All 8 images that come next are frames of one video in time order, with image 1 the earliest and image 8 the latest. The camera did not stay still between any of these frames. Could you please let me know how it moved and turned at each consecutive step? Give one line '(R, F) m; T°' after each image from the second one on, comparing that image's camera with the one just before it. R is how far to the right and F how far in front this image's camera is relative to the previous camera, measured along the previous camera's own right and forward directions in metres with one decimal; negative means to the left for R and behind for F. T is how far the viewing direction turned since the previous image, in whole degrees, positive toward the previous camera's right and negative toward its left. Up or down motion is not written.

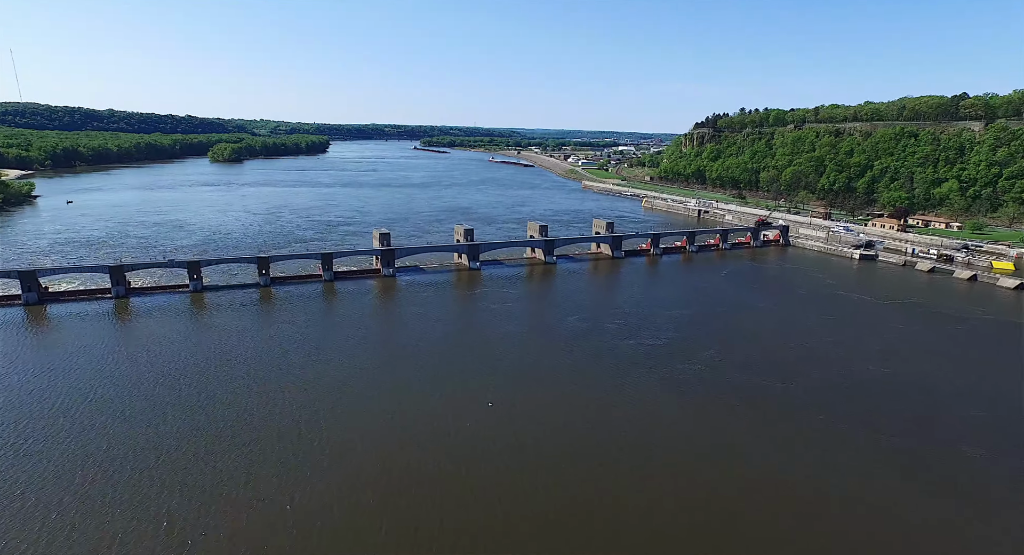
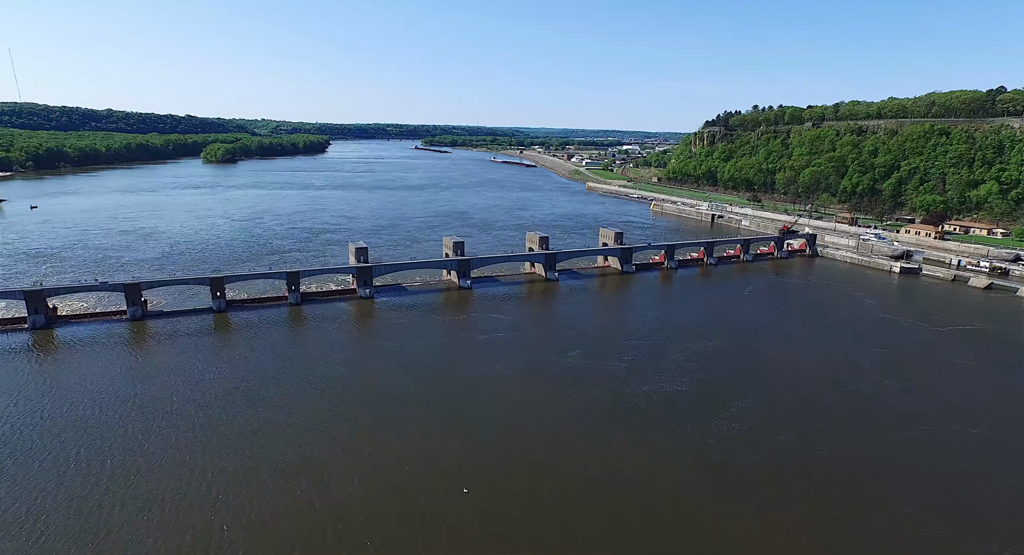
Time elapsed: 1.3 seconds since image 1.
(+0.3, +3.4) m; 0°
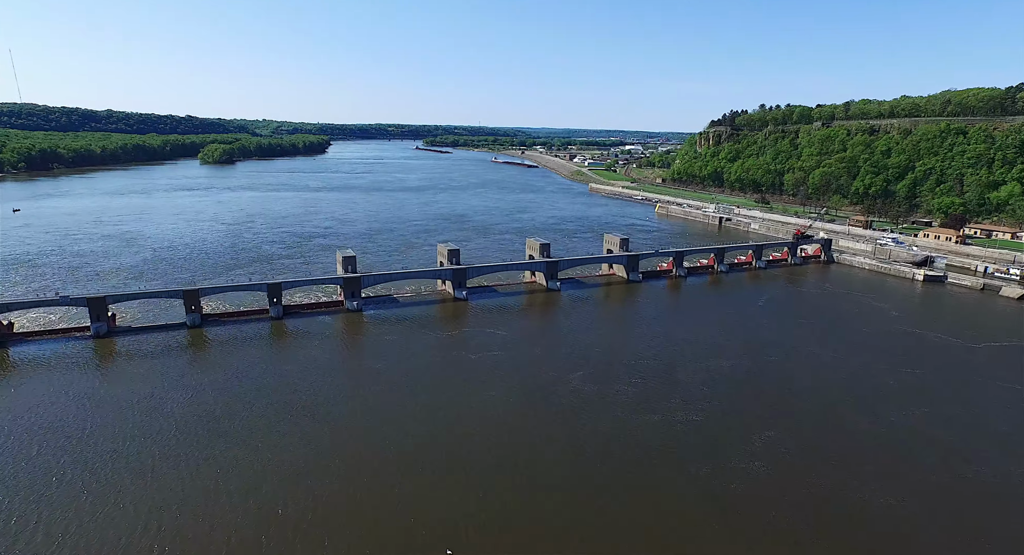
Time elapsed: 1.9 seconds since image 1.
(+0.1, +1.6) m; 0°
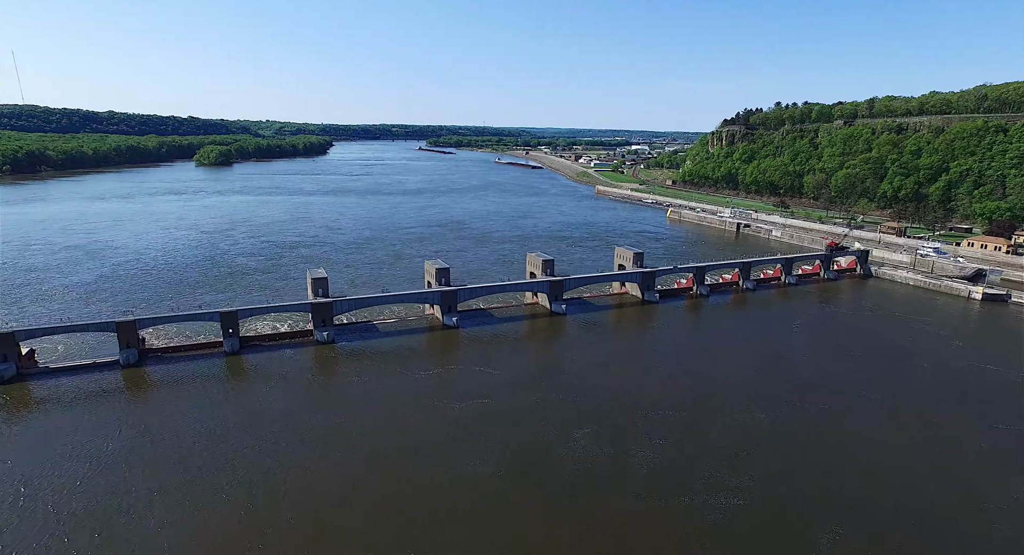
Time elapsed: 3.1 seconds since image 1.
(+0.3, +3.2) m; -1°
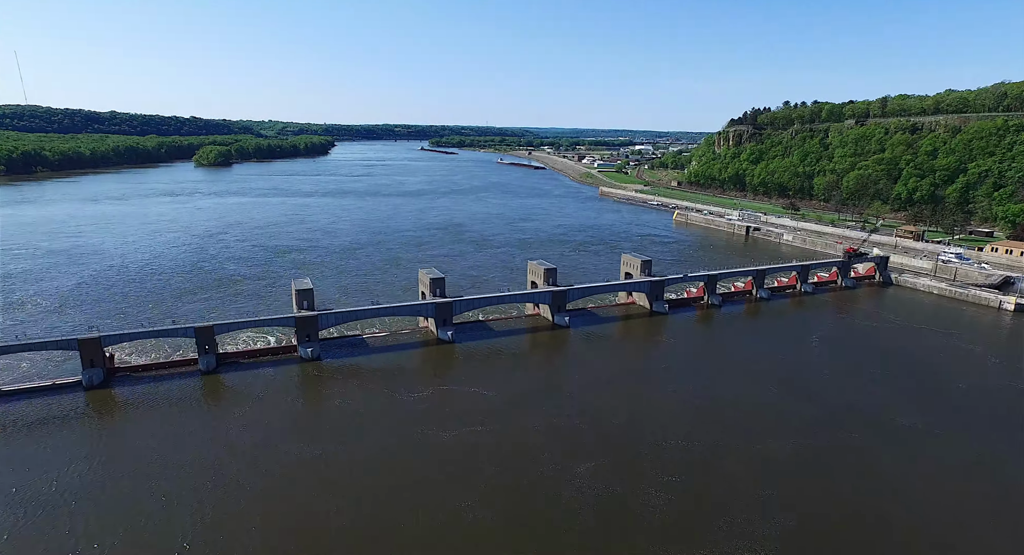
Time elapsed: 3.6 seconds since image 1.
(+0.1, +1.3) m; 0°
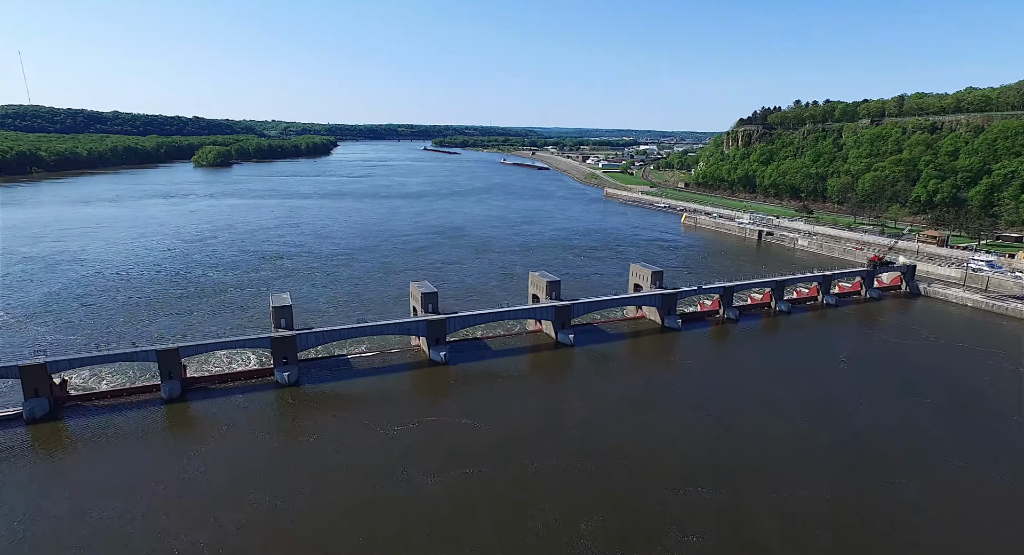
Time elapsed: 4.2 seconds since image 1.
(+0.1, +1.7) m; 0°
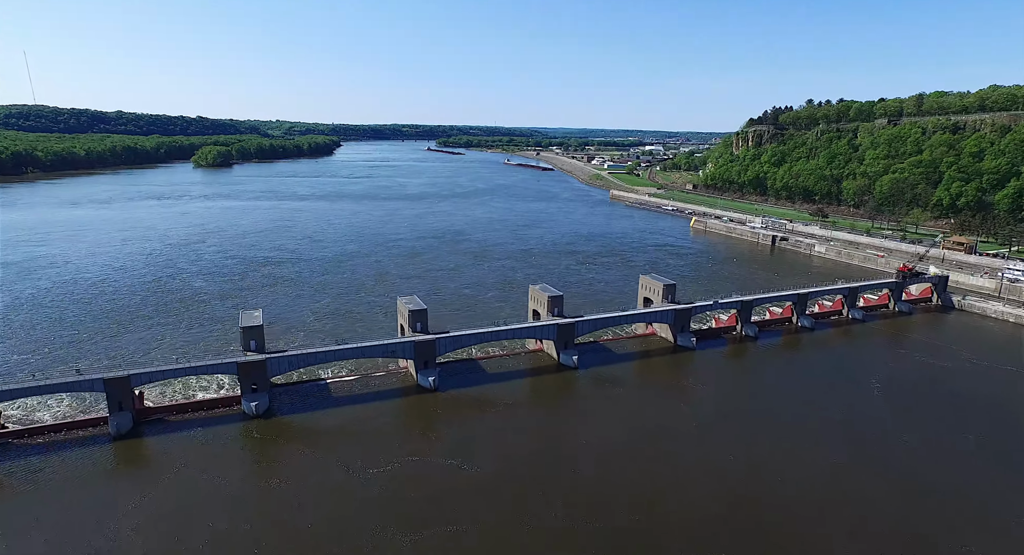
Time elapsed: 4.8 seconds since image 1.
(+0.2, +1.7) m; 0°
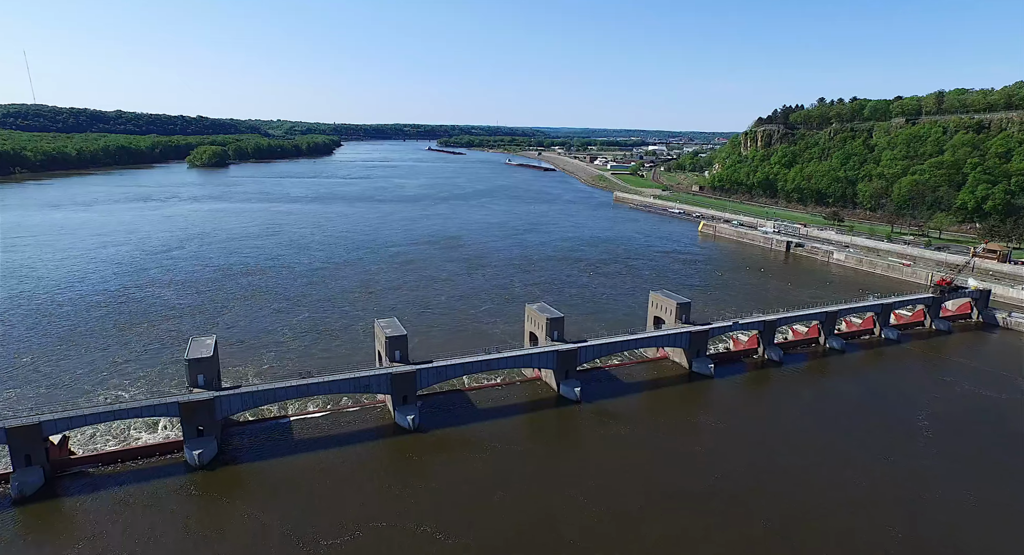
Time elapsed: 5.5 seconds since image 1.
(+0.2, +2.1) m; 0°
